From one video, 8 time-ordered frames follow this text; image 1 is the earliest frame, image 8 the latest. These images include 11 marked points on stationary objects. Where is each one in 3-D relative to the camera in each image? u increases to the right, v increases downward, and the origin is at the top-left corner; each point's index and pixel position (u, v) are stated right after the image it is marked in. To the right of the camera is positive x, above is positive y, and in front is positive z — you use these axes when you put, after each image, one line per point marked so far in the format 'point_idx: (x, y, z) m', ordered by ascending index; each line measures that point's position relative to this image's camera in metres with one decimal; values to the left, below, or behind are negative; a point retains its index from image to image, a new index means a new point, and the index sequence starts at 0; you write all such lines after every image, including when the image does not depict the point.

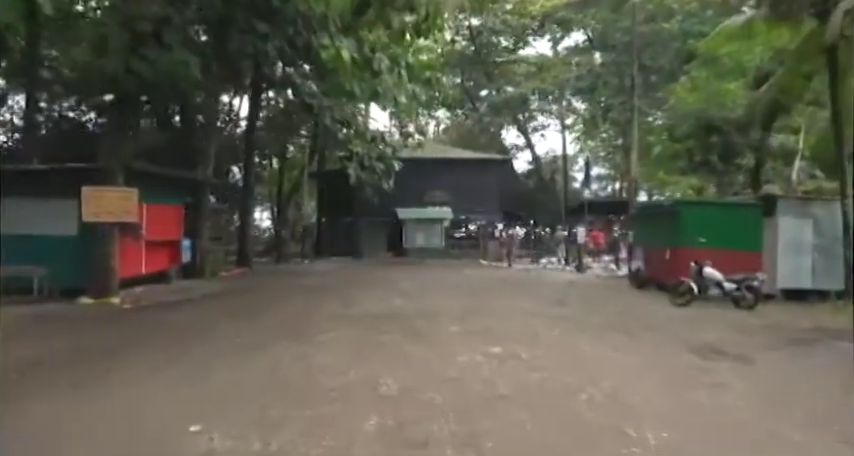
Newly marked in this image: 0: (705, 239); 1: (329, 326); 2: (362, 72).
0: (+7.8, -0.3, +16.7) m
1: (-1.9, -1.8, +11.2) m
2: (-1.8, +4.4, +16.5) m
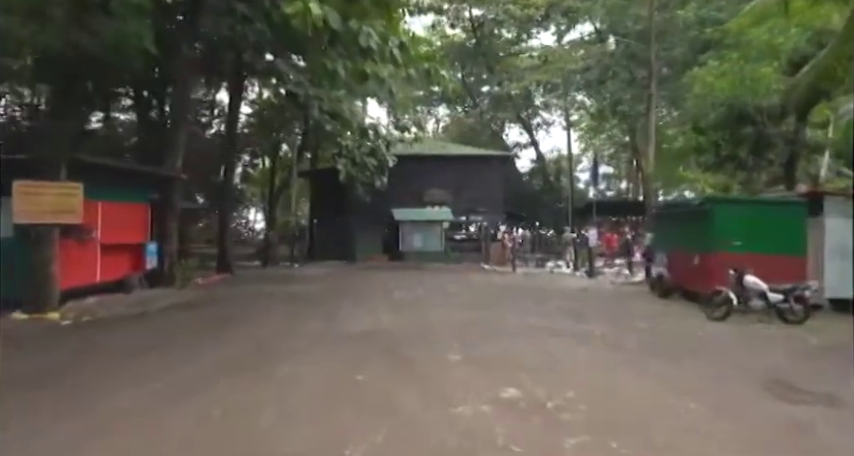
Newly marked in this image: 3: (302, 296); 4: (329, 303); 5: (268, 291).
0: (+7.7, -0.3, +14.6) m
1: (-2.0, -1.8, +9.1) m
2: (-1.9, +4.4, +14.4) m
3: (-3.9, -2.1, +17.6) m
4: (-2.8, -2.1, +15.4) m
5: (-5.2, -2.0, +18.8) m
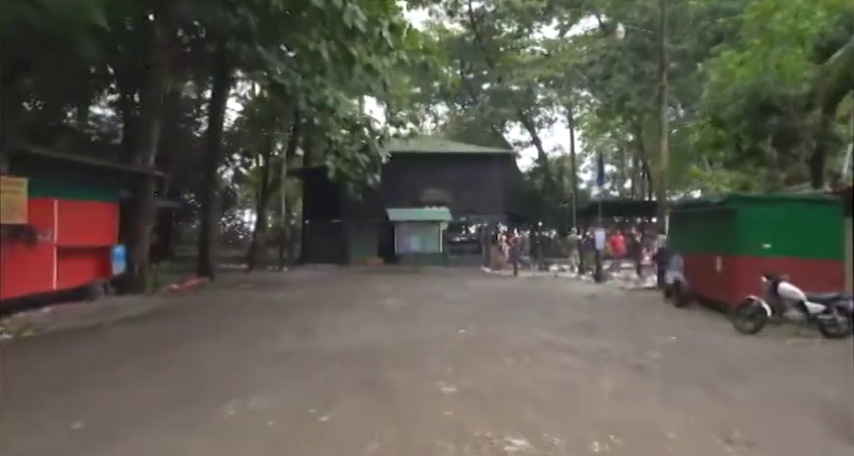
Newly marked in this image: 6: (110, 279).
0: (+7.6, -0.4, +13.1) m
1: (-2.1, -1.8, +7.6) m
2: (-2.1, +4.3, +13.0) m
3: (-4.0, -2.1, +16.1) m
4: (-2.9, -2.1, +13.9) m
5: (-5.3, -2.1, +17.3) m
6: (-8.2, -1.3, +15.4) m
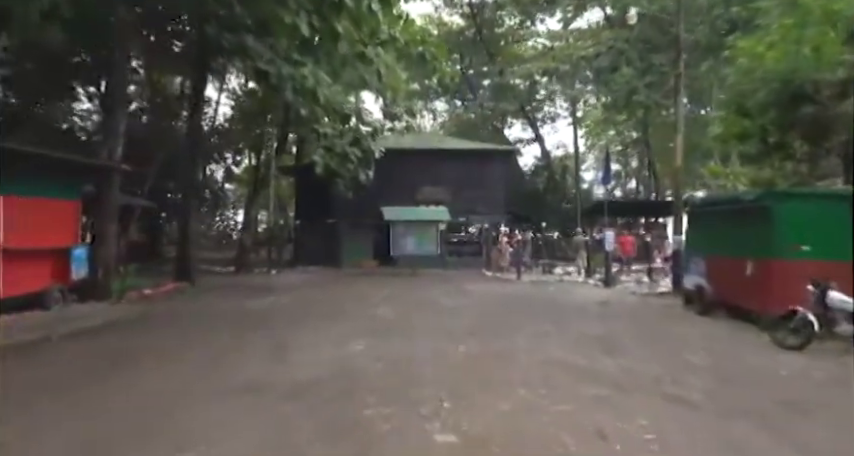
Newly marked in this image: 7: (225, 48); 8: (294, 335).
0: (+7.5, -0.4, +11.6) m
1: (-2.2, -1.8, +6.1) m
2: (-2.2, +4.3, +11.4) m
3: (-4.1, -2.1, +14.6) m
4: (-3.0, -2.1, +12.4) m
5: (-5.4, -2.1, +15.8) m
6: (-8.3, -1.3, +13.8) m
7: (-6.2, +5.5, +18.2) m
8: (-2.5, -2.0, +11.2) m
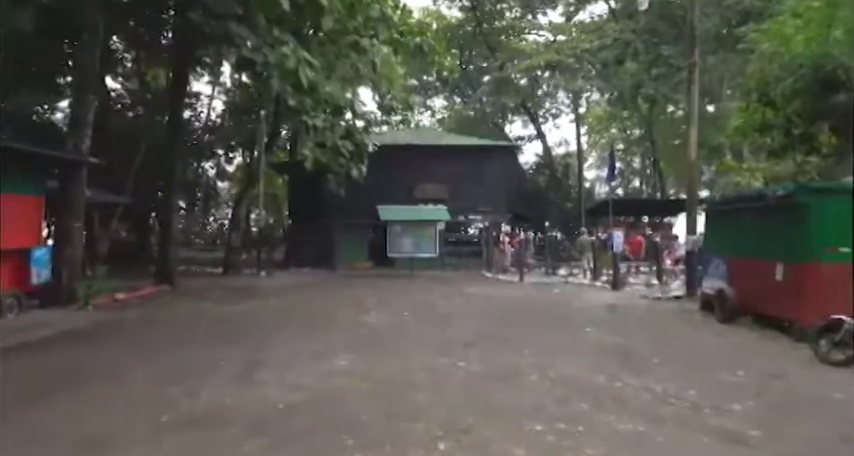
0: (+7.4, -0.3, +10.4) m
1: (-2.3, -1.8, +4.9) m
2: (-2.2, +4.4, +10.2) m
3: (-4.2, -2.1, +13.4) m
4: (-3.1, -2.1, +11.2) m
5: (-5.5, -2.0, +14.6) m
6: (-8.4, -1.3, +12.6) m
7: (-6.2, +5.6, +16.9) m
8: (-2.6, -2.0, +10.0) m
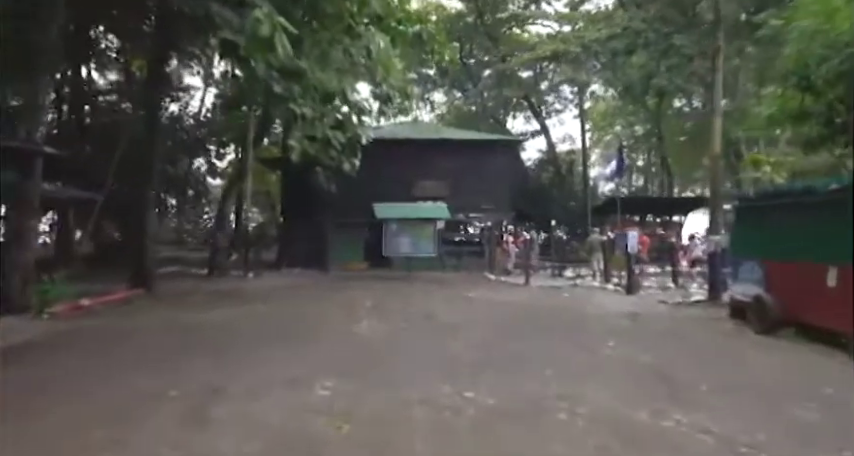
0: (+7.4, -0.3, +9.0) m
1: (-2.3, -1.8, +3.4) m
2: (-2.2, +4.4, +8.7) m
3: (-4.2, -2.1, +11.9) m
4: (-3.1, -2.0, +9.7) m
5: (-5.5, -2.0, +13.1) m
6: (-8.4, -1.2, +11.1) m
7: (-6.3, +5.6, +15.4) m
8: (-2.6, -2.0, +8.5) m
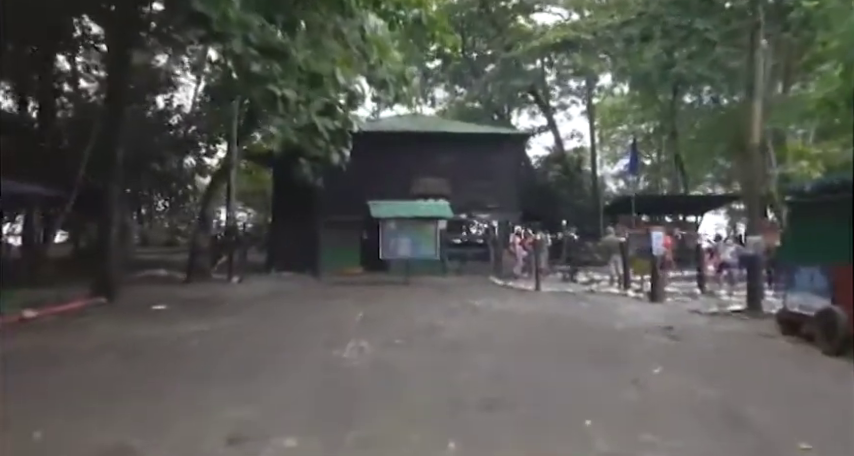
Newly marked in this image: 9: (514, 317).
0: (+7.4, -0.3, +7.0) m
1: (-2.3, -1.8, +1.5) m
2: (-2.3, +4.4, +6.8) m
3: (-4.2, -2.0, +10.0) m
4: (-3.1, -2.0, +7.8) m
5: (-5.5, -2.0, +11.2) m
6: (-8.4, -1.2, +9.2) m
7: (-6.3, +5.6, +13.5) m
8: (-2.6, -2.0, +6.6) m
9: (+2.1, -2.2, +14.4) m
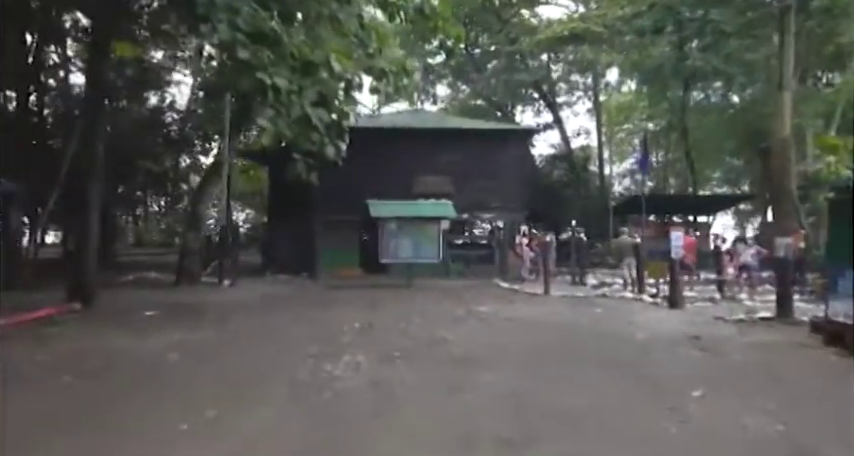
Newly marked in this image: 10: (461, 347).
0: (+7.5, -0.3, +5.9) m
1: (-2.2, -1.8, +0.4) m
2: (-2.2, +4.4, +5.8) m
3: (-4.2, -2.1, +9.0) m
4: (-3.0, -2.0, +6.8) m
5: (-5.5, -2.0, +10.1) m
6: (-8.4, -1.2, +8.2) m
7: (-6.2, +5.6, +12.5) m
8: (-2.6, -2.0, +5.6) m
9: (+2.2, -2.2, +13.3) m
10: (+0.6, -2.1, +10.9) m
